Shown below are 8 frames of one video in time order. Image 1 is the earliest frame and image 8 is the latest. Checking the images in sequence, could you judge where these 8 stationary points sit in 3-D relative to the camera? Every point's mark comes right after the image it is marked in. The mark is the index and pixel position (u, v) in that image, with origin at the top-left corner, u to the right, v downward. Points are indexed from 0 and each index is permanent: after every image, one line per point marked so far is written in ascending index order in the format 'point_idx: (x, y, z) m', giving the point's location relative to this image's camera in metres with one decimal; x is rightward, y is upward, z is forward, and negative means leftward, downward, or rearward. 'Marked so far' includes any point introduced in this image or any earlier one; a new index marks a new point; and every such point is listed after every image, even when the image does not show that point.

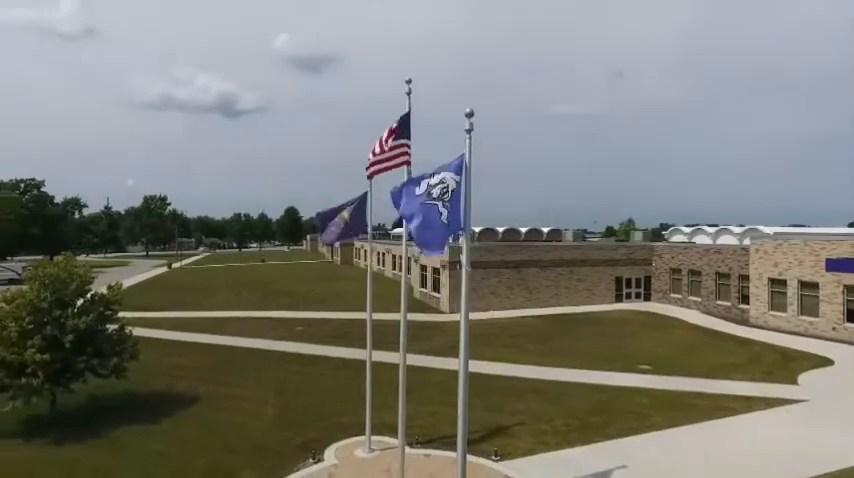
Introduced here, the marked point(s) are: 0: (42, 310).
0: (-11.0, -2.0, +15.2) m
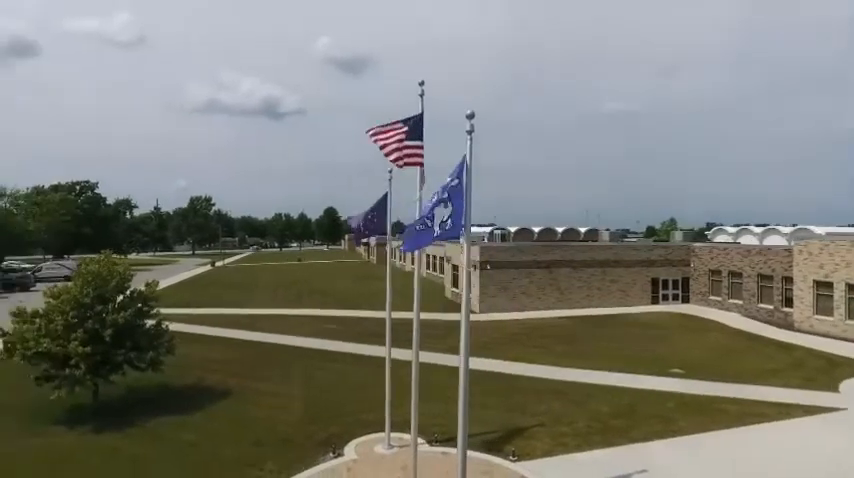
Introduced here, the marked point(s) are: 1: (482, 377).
0: (-10.4, -2.0, +16.1) m
1: (+2.0, -5.1, +19.7) m
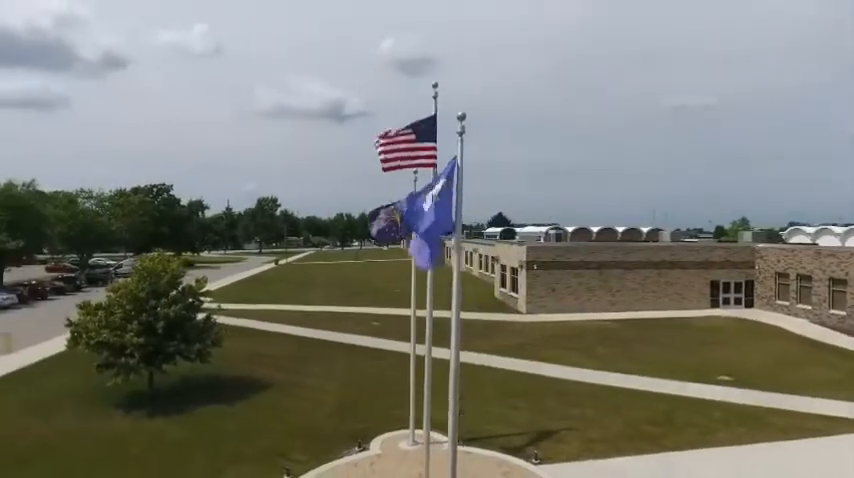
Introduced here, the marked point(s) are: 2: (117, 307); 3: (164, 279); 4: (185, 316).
0: (-9.4, -2.0, +17.4) m
1: (+3.3, -5.1, +19.6) m
2: (-10.2, -2.2, +17.4) m
3: (-8.9, -1.3, +17.9) m
4: (-8.2, -2.6, +17.9) m
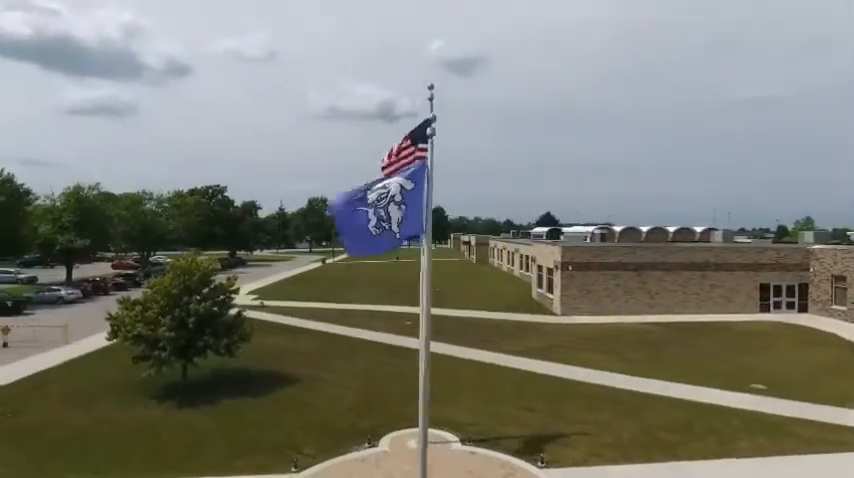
0: (-8.8, -1.9, +18.4) m
1: (+4.1, -5.1, +19.3) m
2: (-9.6, -2.2, +18.4) m
3: (-8.2, -1.3, +18.8) m
4: (-7.5, -2.6, +18.8) m
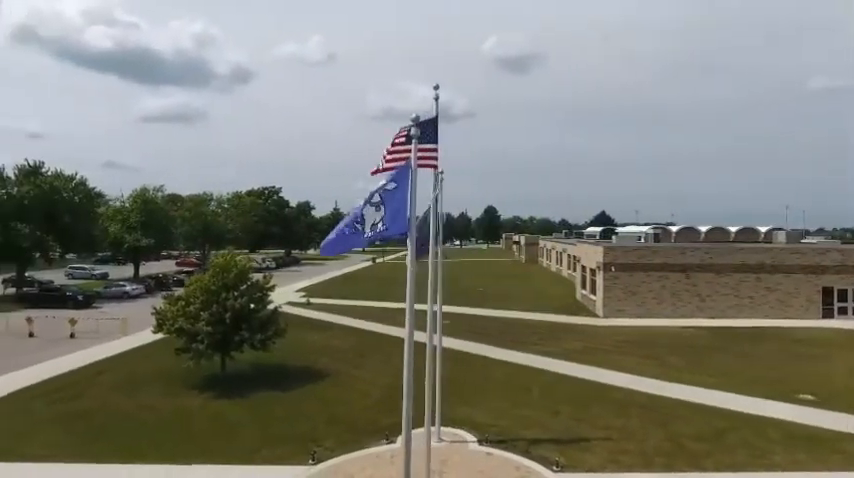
0: (-7.9, -1.9, +19.3) m
1: (+5.1, -5.1, +18.9) m
2: (-8.6, -2.2, +19.4) m
3: (-7.2, -1.3, +19.7) m
4: (-6.5, -2.5, +19.6) m
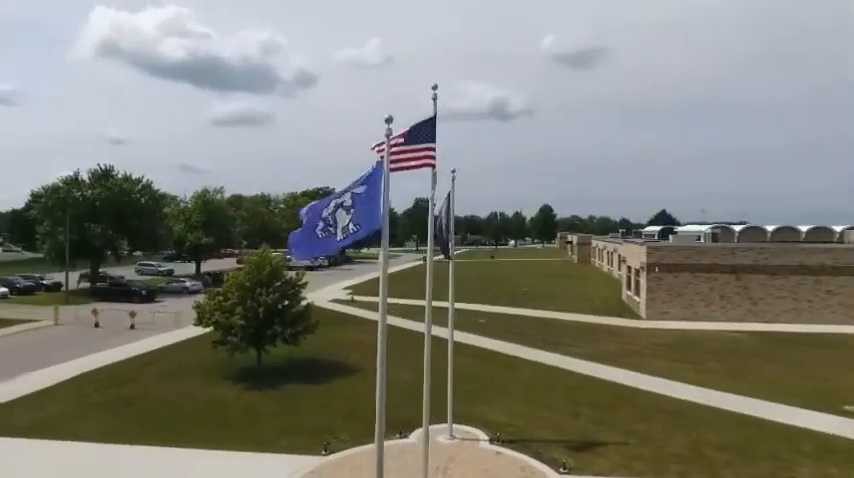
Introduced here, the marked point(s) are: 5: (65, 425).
0: (-6.9, -1.8, +20.3) m
1: (+5.9, -5.0, +18.4) m
2: (-7.7, -2.1, +20.5) m
3: (-6.2, -1.2, +20.5) m
4: (-5.6, -2.5, +20.4) m
5: (-11.2, -5.7, +16.4) m
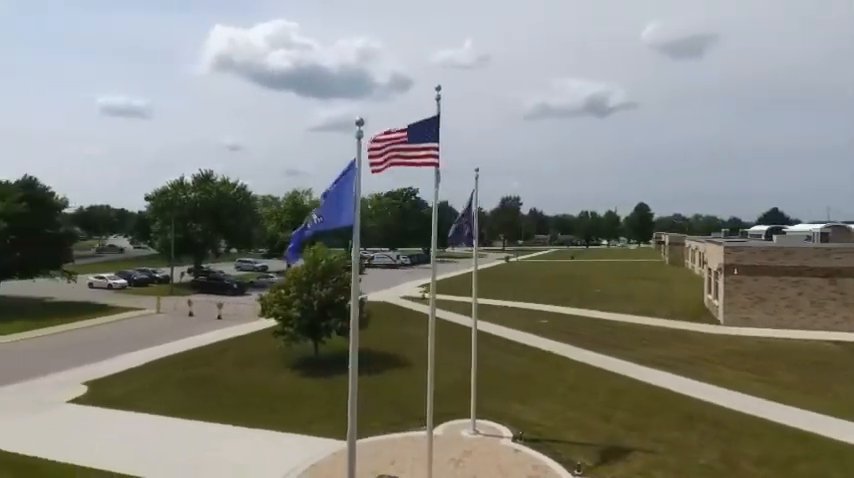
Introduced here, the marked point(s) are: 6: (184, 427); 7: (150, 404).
0: (-5.1, -1.8, +21.7) m
1: (+7.2, -5.0, +17.6) m
2: (-5.8, -2.0, +22.0) m
3: (-4.4, -1.1, +21.8) m
4: (-3.7, -2.4, +21.6) m
5: (-10.0, -5.6, +18.6) m
6: (-7.3, -5.7, +16.1) m
7: (-9.5, -5.7, +18.2) m
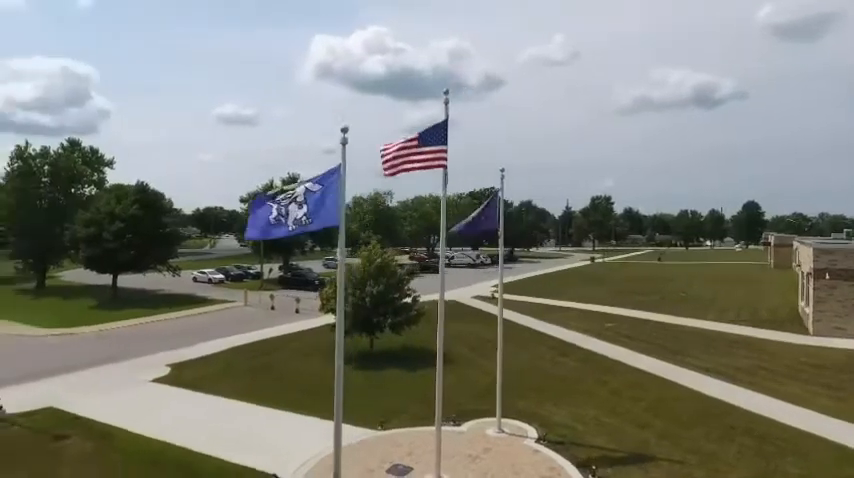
0: (-3.0, -1.7, +22.8) m
1: (+8.4, -5.0, +16.7) m
2: (-3.6, -2.0, +23.2) m
3: (-2.3, -1.1, +22.8) m
4: (-1.7, -2.4, +22.4) m
5: (-8.4, -5.6, +20.6) m
6: (-6.2, -5.6, +17.6) m
7: (-7.9, -5.6, +20.2) m
